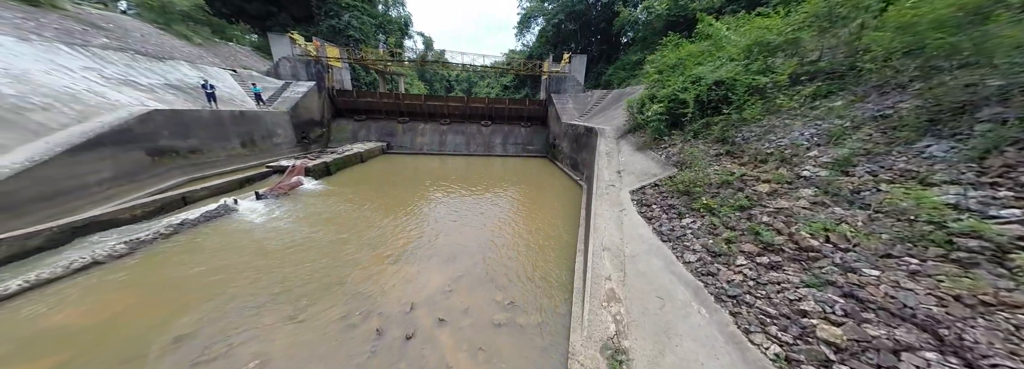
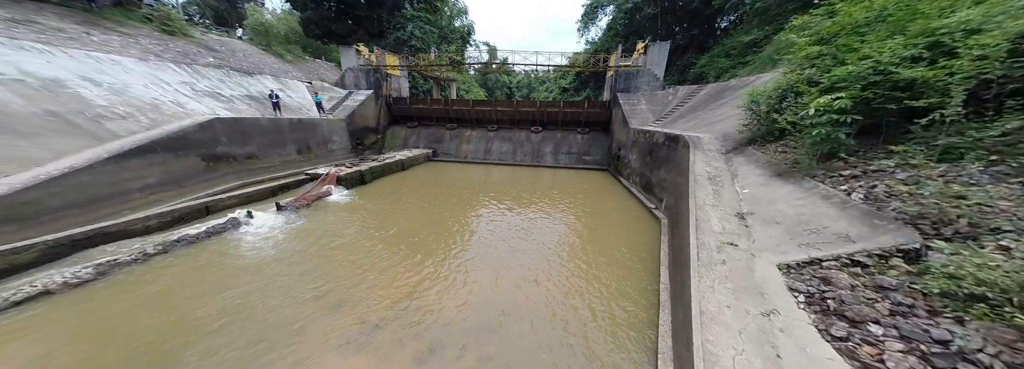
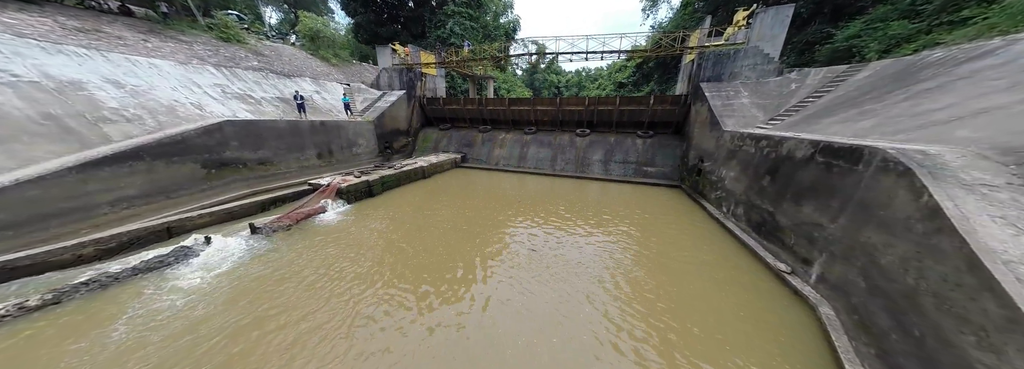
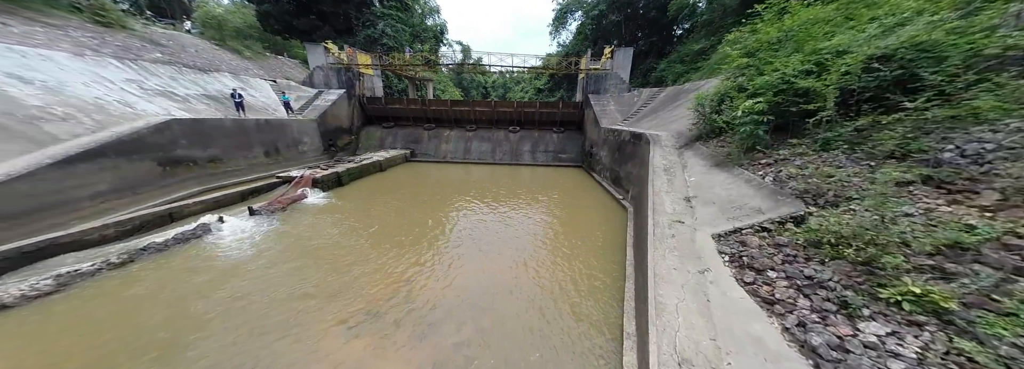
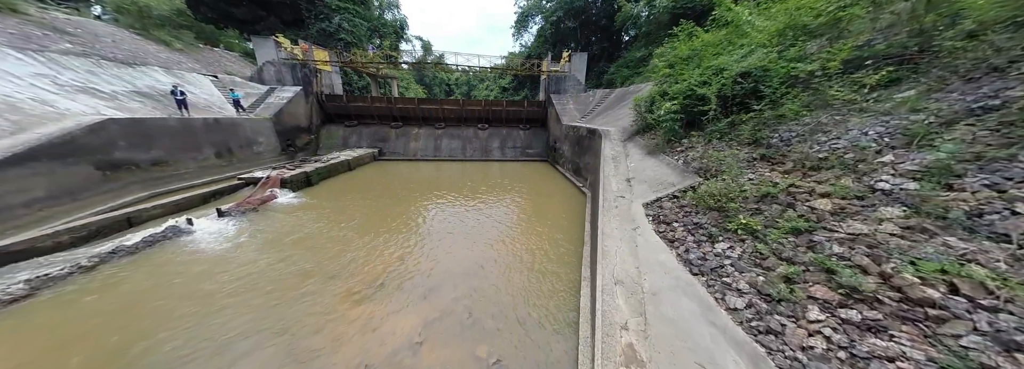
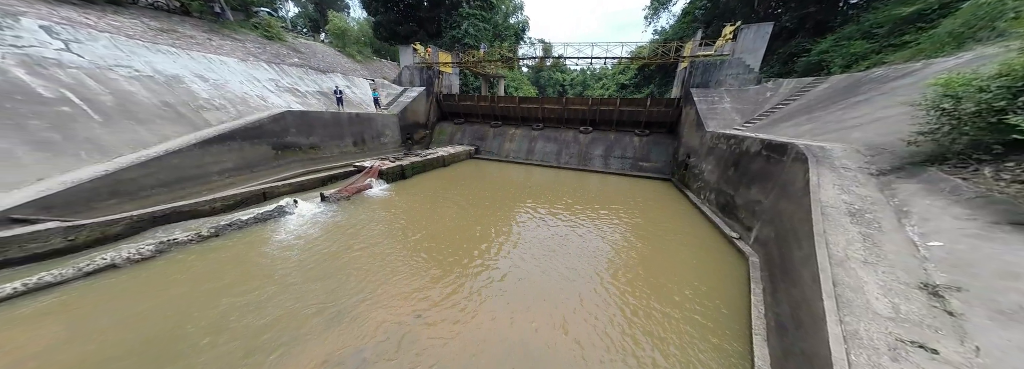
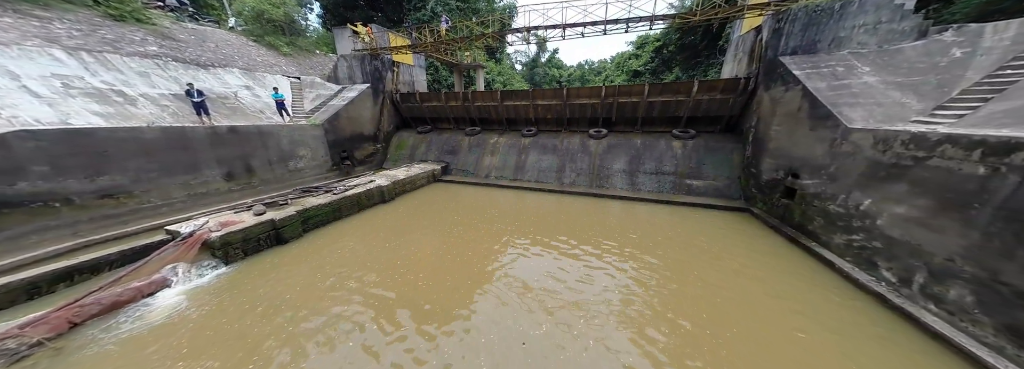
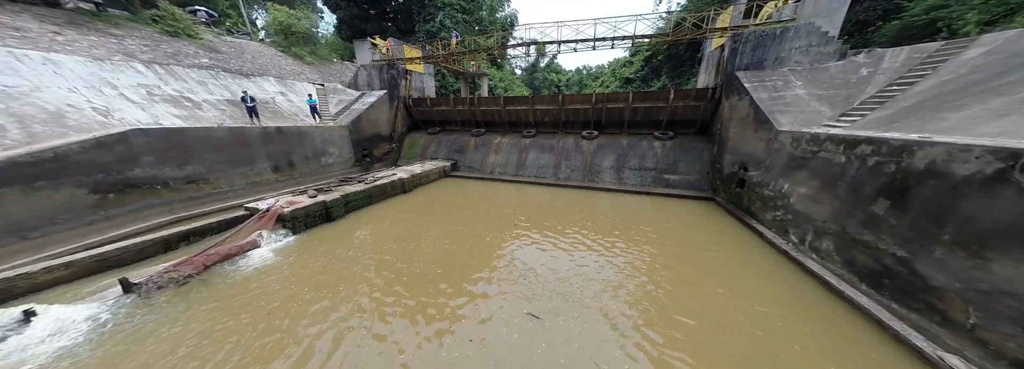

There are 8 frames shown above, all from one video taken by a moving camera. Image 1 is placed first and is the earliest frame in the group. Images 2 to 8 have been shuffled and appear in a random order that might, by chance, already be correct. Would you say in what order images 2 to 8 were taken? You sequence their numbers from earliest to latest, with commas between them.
5, 4, 2, 6, 3, 8, 7
